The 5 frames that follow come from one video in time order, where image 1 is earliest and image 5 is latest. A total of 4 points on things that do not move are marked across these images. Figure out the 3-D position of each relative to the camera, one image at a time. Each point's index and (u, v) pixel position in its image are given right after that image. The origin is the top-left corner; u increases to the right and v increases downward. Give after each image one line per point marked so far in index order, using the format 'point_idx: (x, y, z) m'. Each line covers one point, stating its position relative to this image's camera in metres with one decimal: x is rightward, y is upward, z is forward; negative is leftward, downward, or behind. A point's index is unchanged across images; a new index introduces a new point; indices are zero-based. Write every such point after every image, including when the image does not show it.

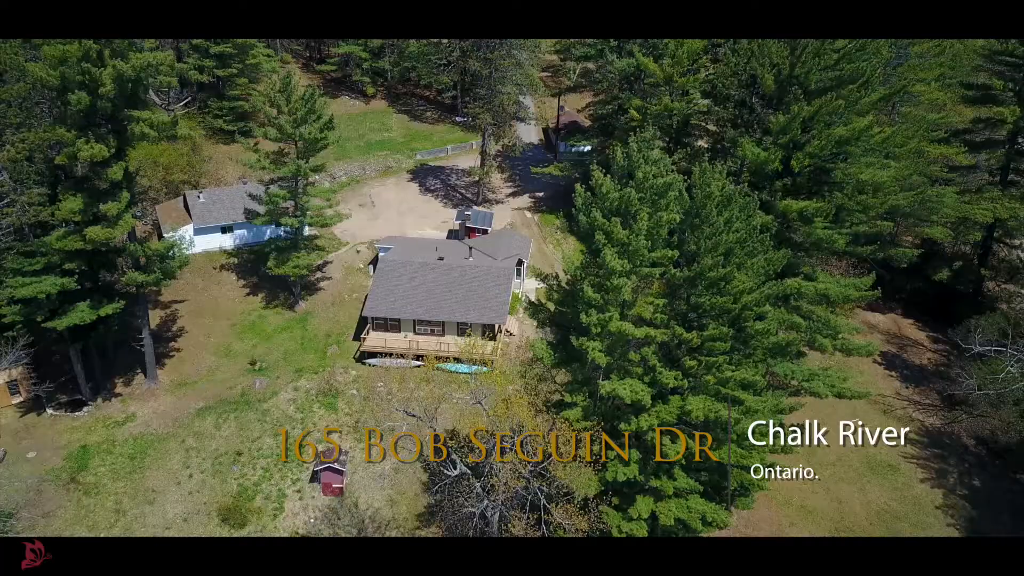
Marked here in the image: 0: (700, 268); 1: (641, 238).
0: (+5.3, +0.5, +18.1) m
1: (+3.6, +1.2, +17.8) m
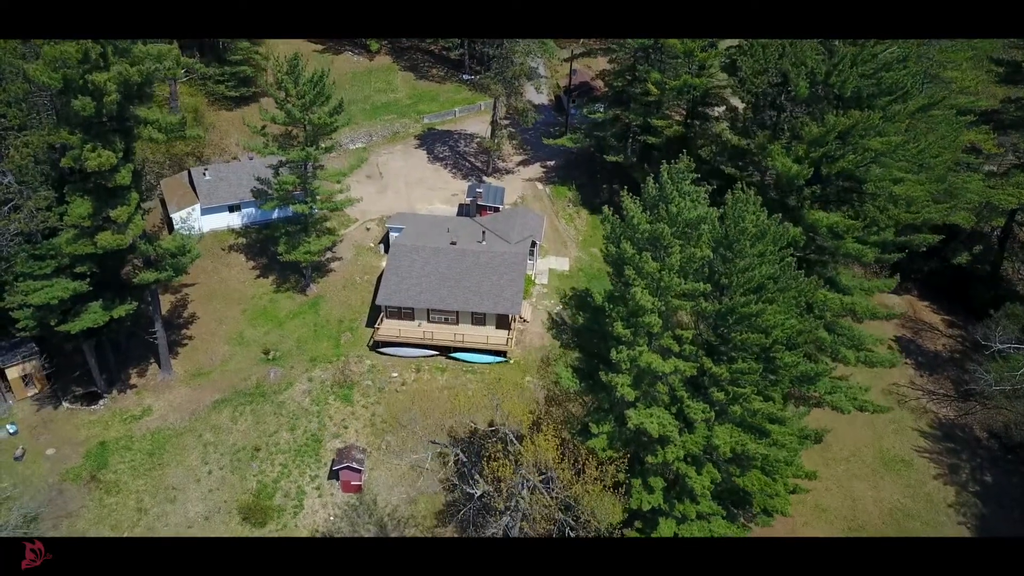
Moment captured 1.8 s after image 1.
0: (+6.0, -0.4, +17.6) m
1: (+4.3, +0.3, +17.2) m
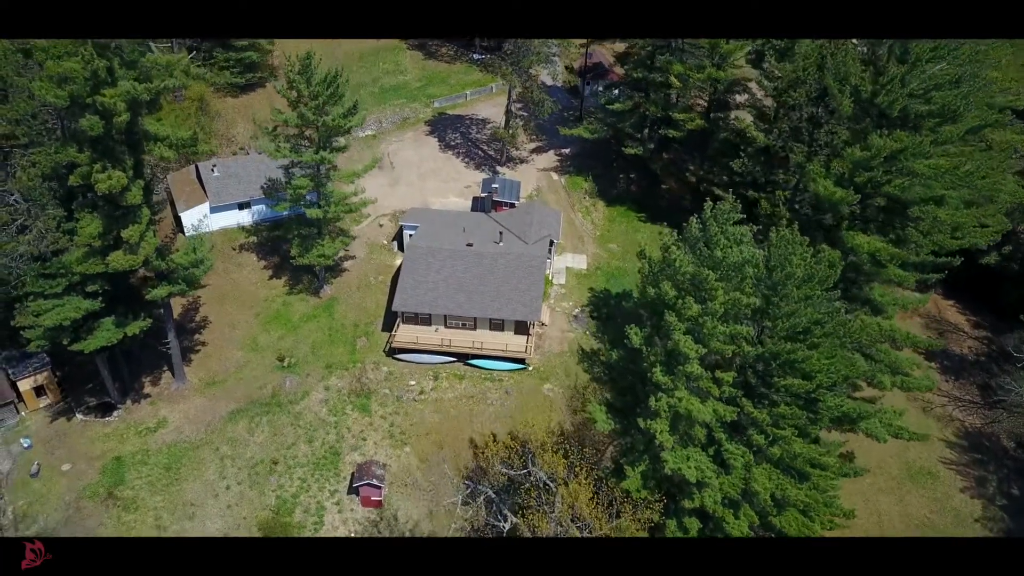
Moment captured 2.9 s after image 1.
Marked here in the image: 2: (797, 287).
0: (+6.9, -1.5, +16.8) m
1: (+5.2, -0.8, +16.4) m
2: (+7.3, 0.0, +16.5) m
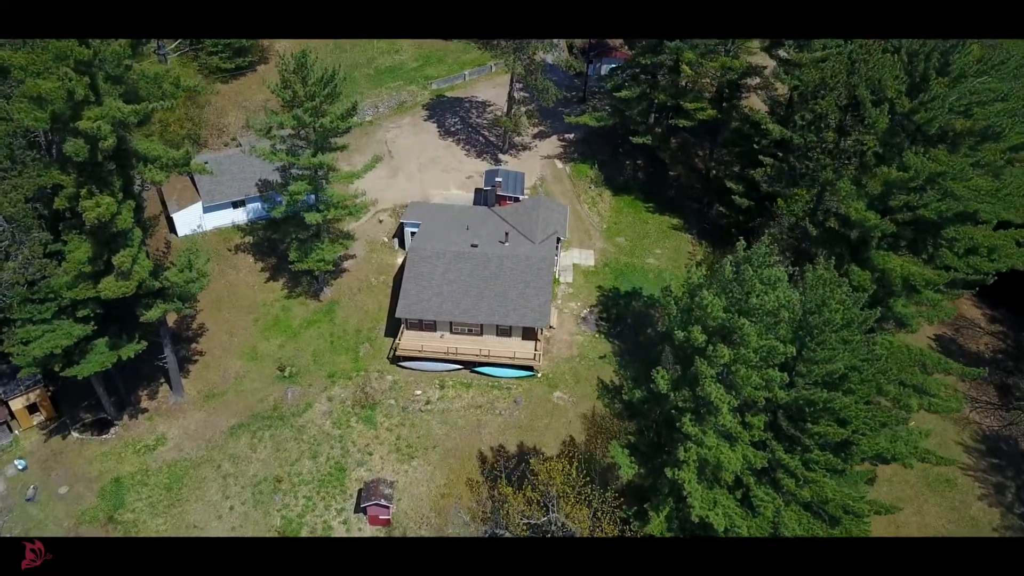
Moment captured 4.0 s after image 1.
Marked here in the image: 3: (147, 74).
0: (+7.4, -2.5, +15.8) m
1: (+5.7, -1.9, +15.4) m
2: (+7.8, -1.0, +15.5) m
3: (-11.2, +6.5, +19.7) m
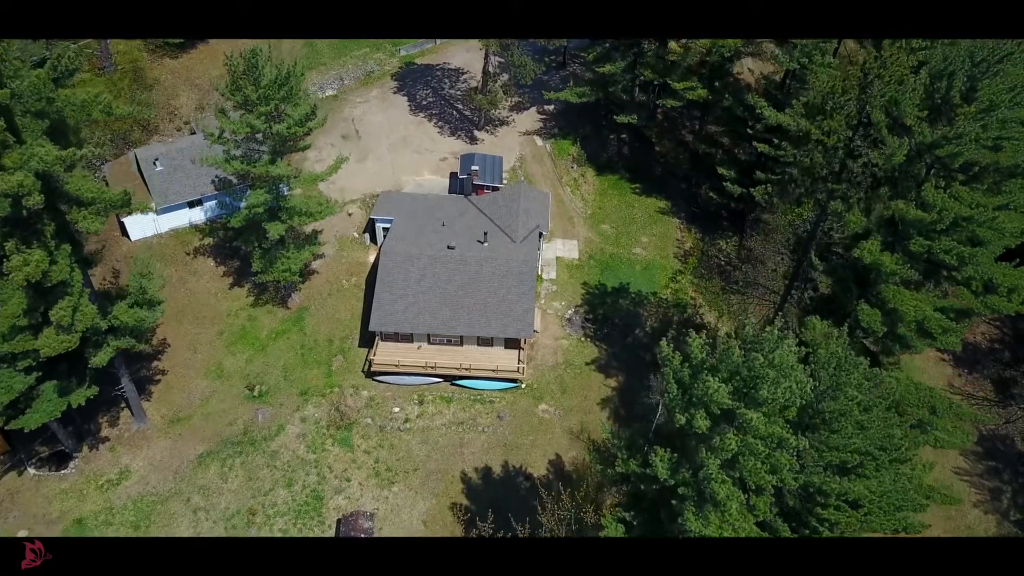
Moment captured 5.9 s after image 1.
0: (+7.0, -4.2, +14.6) m
1: (+5.3, -3.6, +14.0) m
2: (+7.4, -2.7, +14.1) m
3: (-11.9, +4.7, +17.0) m
